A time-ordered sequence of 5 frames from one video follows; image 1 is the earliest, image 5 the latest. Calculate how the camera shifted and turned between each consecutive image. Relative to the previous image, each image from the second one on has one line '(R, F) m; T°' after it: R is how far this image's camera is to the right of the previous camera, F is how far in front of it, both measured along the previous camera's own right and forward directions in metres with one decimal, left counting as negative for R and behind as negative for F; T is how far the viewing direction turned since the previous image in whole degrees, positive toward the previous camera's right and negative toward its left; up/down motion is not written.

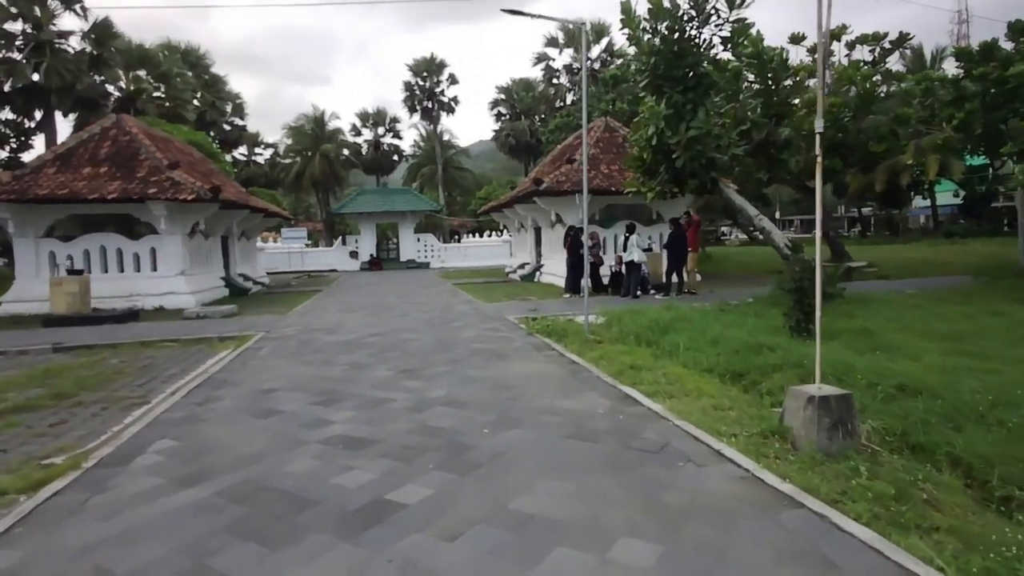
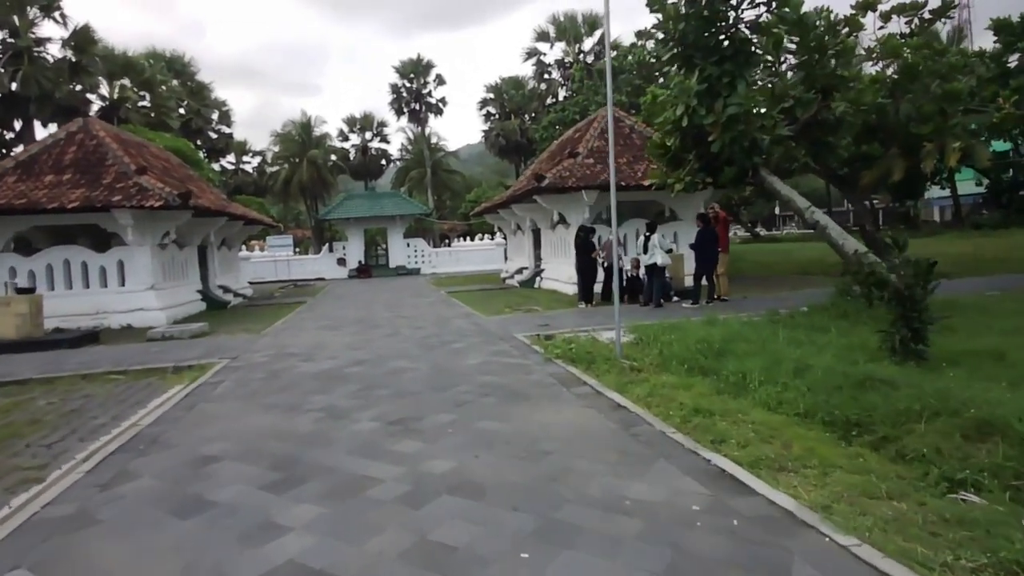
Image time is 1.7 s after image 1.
(-0.5, +2.1) m; 0°
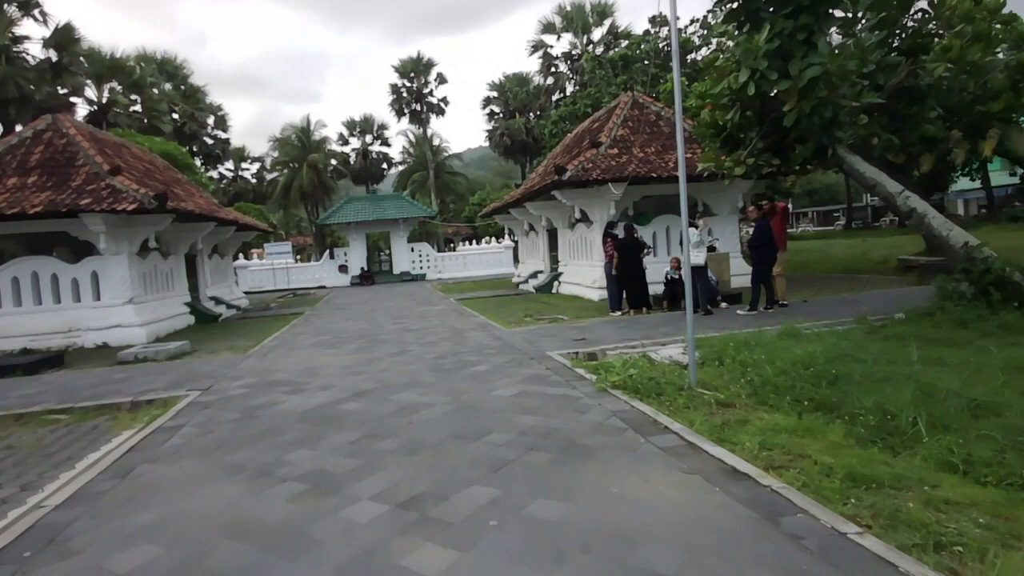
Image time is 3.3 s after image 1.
(-0.8, +2.1) m; 0°
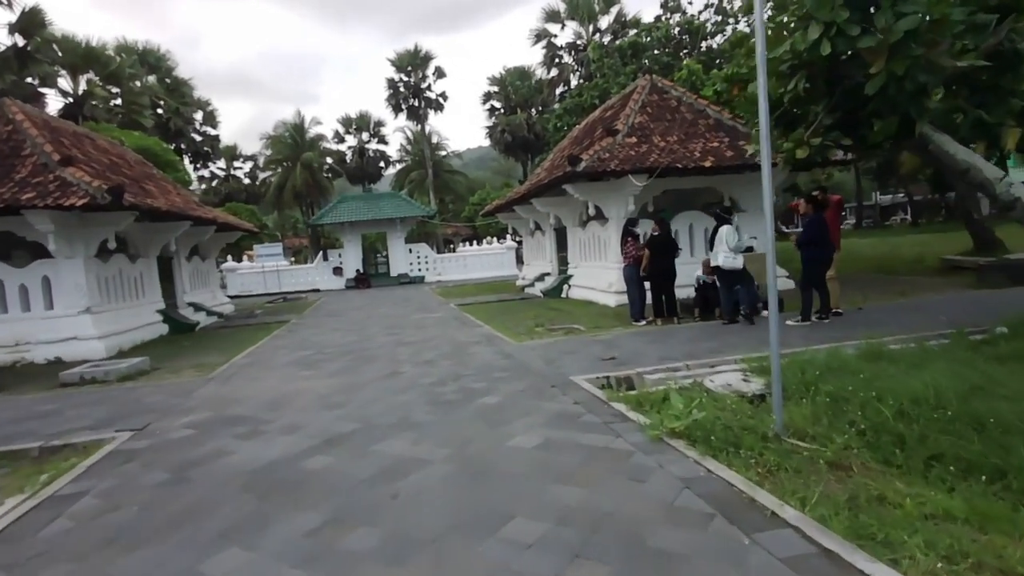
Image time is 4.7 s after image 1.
(-0.4, +1.9) m; 0°
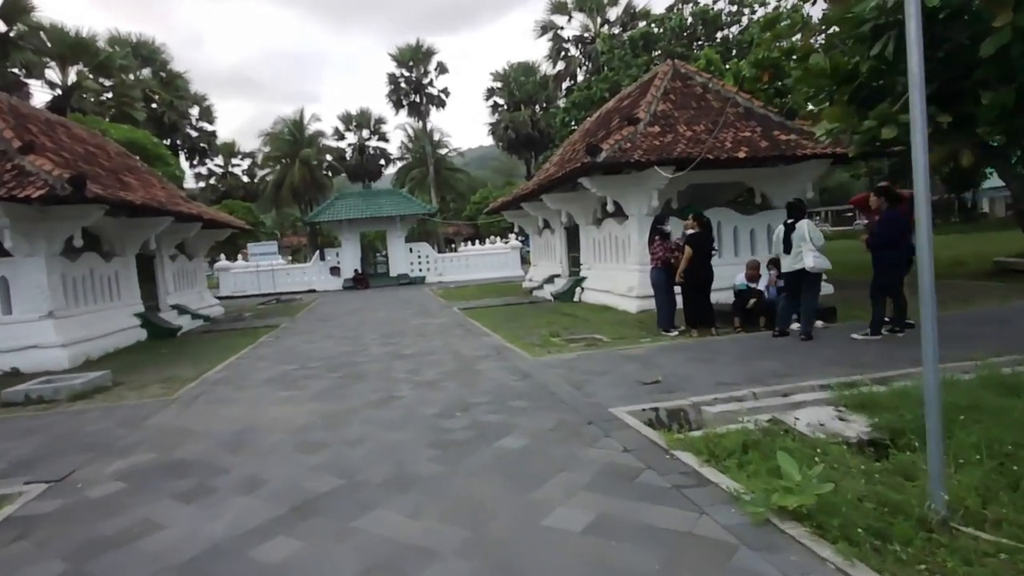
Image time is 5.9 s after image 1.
(-0.5, +1.6) m; 0°
